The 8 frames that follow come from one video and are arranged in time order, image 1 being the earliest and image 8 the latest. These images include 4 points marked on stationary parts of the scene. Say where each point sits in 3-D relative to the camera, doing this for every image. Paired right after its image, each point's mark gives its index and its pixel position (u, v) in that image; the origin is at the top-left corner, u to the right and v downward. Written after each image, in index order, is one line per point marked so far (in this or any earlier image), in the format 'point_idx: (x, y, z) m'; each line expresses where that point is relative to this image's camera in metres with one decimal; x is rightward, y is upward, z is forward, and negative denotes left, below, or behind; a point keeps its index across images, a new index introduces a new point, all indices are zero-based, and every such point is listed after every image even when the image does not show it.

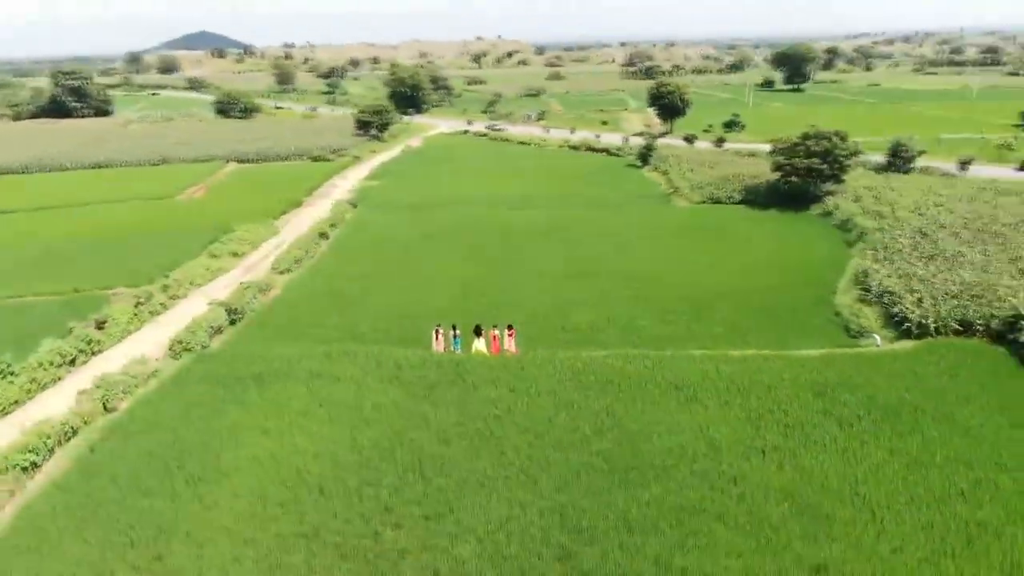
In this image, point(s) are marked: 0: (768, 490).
0: (+4.3, -3.4, +13.1) m
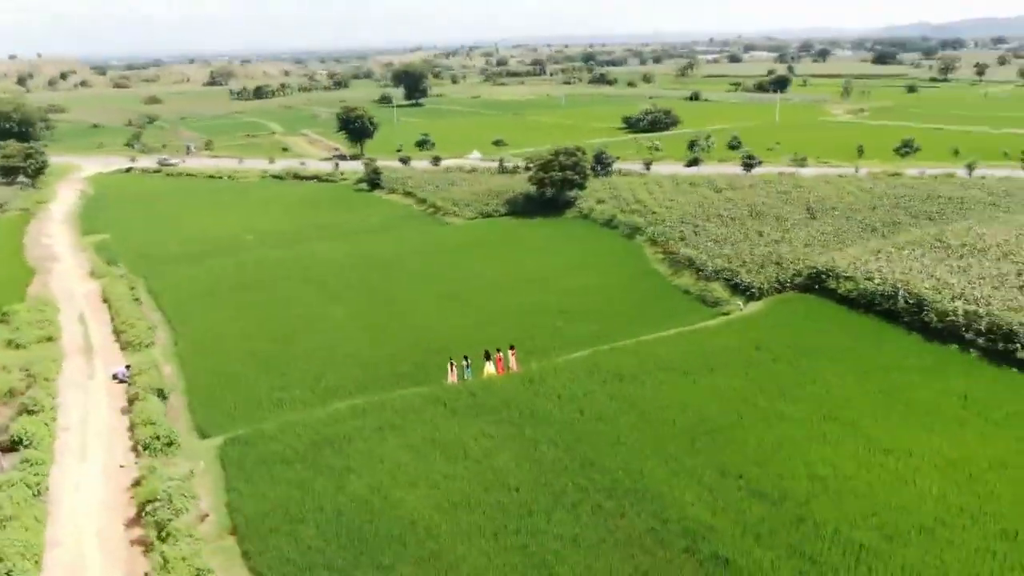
0: (+6.8, -3.0, +18.3) m
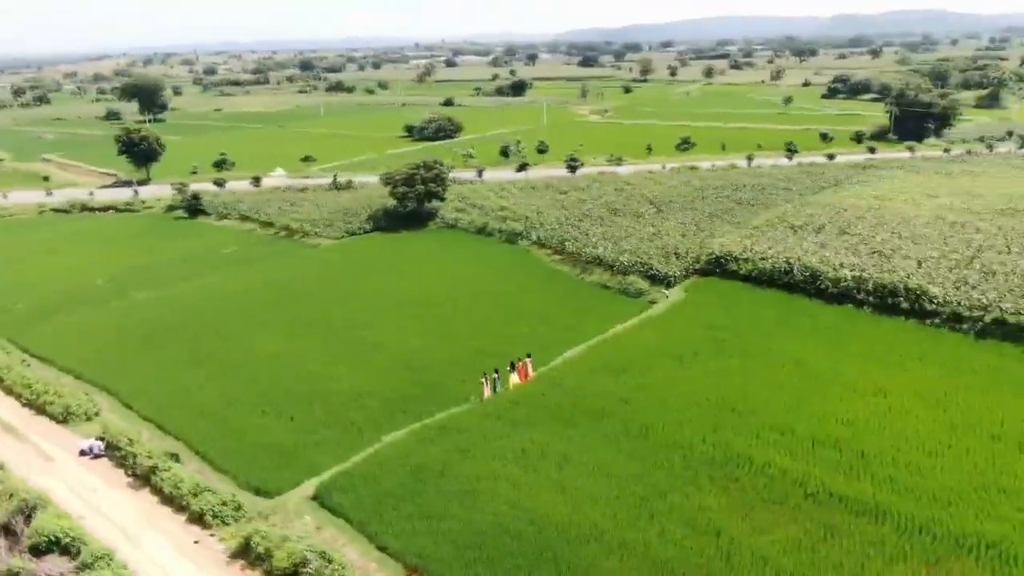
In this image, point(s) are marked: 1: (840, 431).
0: (+8.0, -2.5, +22.1) m
1: (+7.9, -3.5, +18.9) m
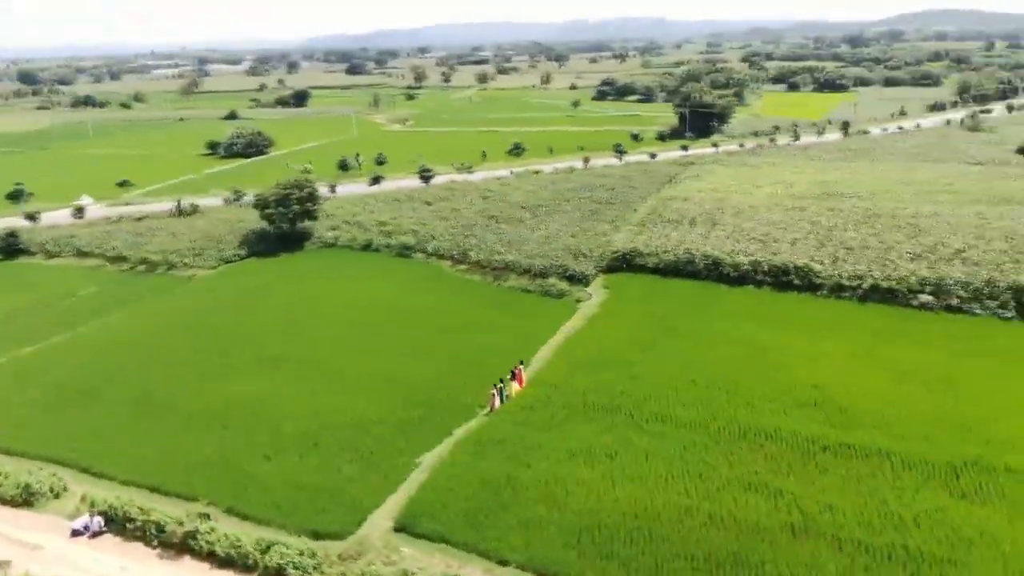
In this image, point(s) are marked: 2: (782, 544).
0: (+7.5, -2.1, +25.2) m
1: (+8.5, -3.0, +22.2) m
2: (+5.6, -5.2, +15.9) m
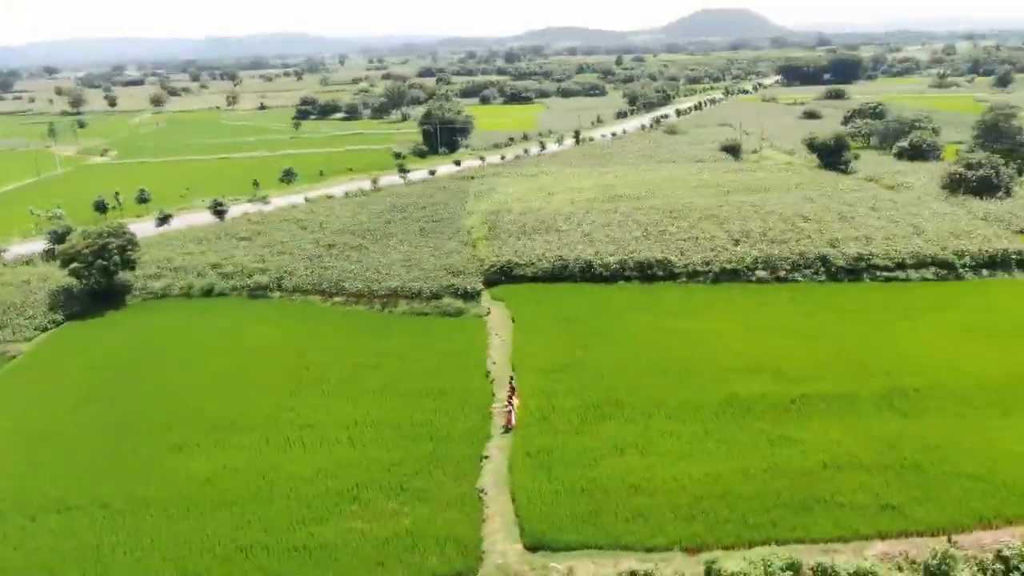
0: (+5.8, -1.8, +29.1) m
1: (+8.0, -2.5, +26.6) m
2: (+8.1, -4.7, +19.7) m
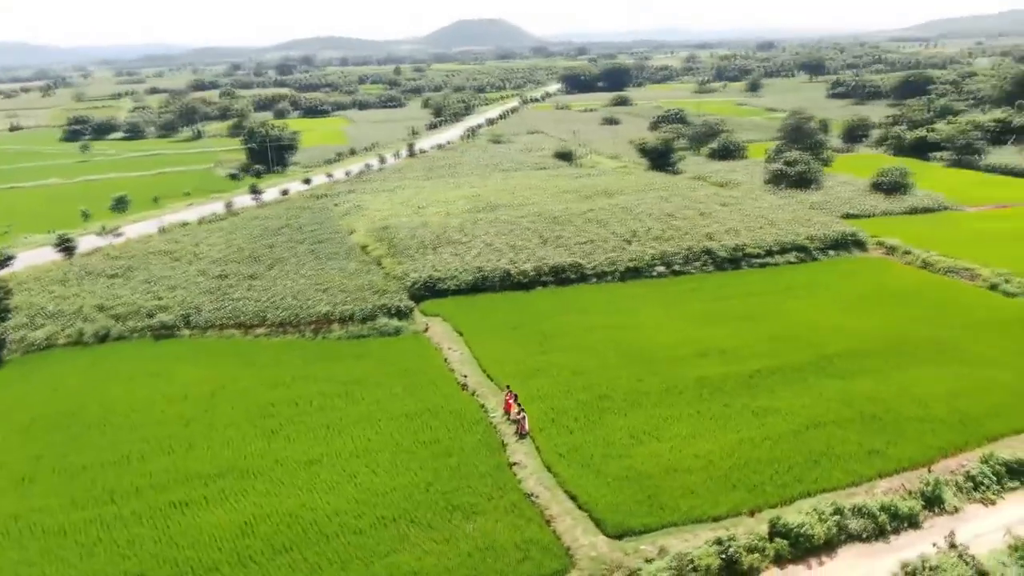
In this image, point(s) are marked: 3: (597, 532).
0: (+4.0, -1.8, +31.5) m
1: (+6.9, -2.3, +29.8) m
2: (+9.1, -4.3, +23.2) m
3: (+2.1, -6.0, +19.3) m
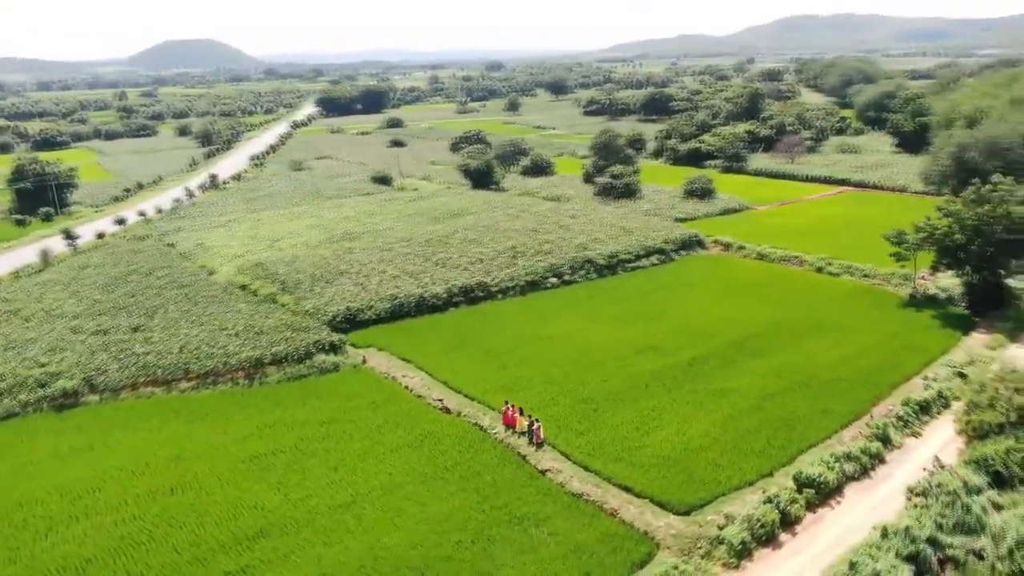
0: (+1.6, -2.4, +33.8) m
1: (+4.9, -2.5, +33.1) m
2: (+9.3, -4.0, +27.5) m
3: (+4.2, -6.2, +21.6) m
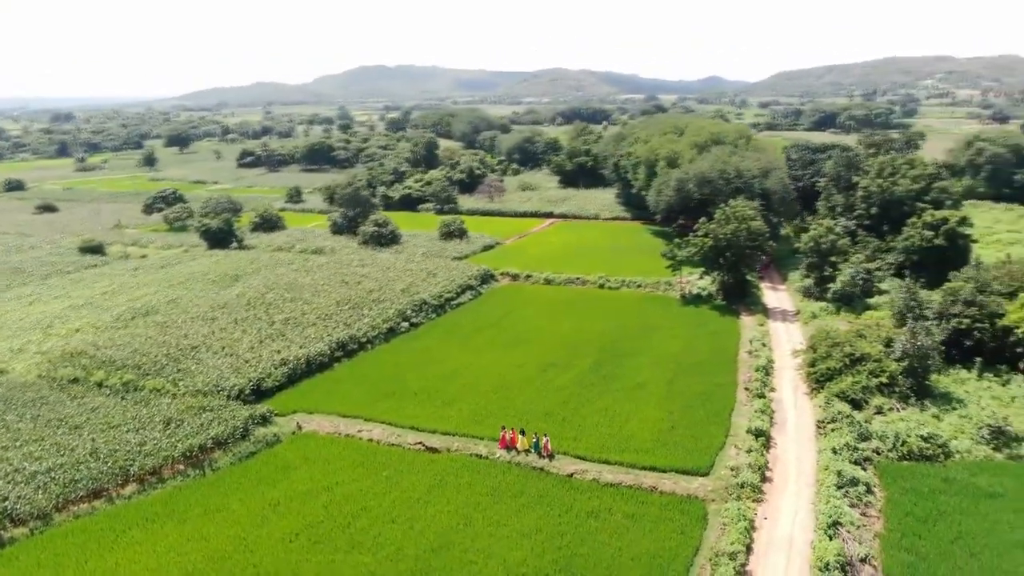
0: (-2.5, -4.2, +36.9) m
1: (+0.8, -3.9, +37.8) m
2: (+7.5, -4.4, +35.1) m
3: (+6.2, -6.7, +27.4) m
